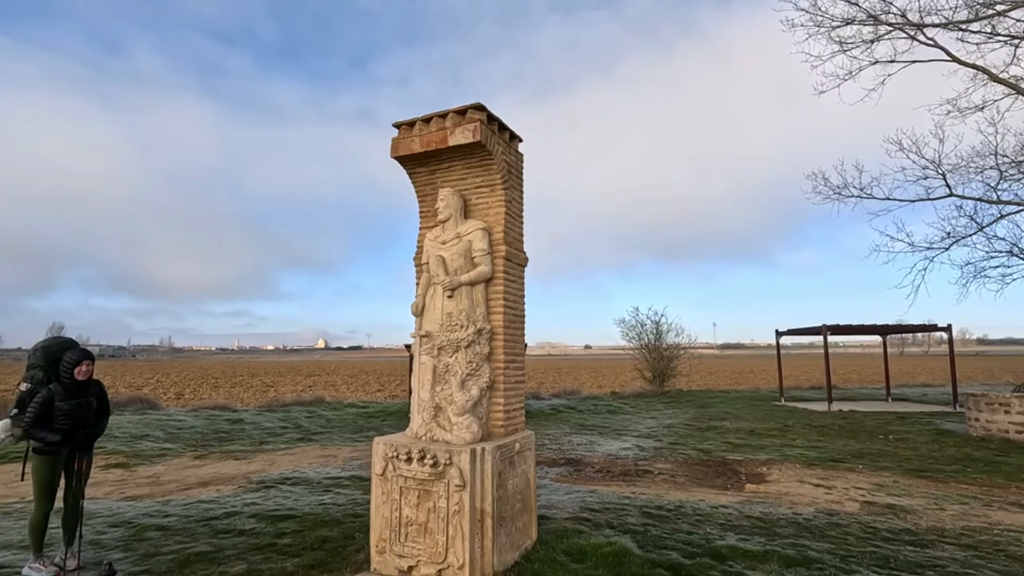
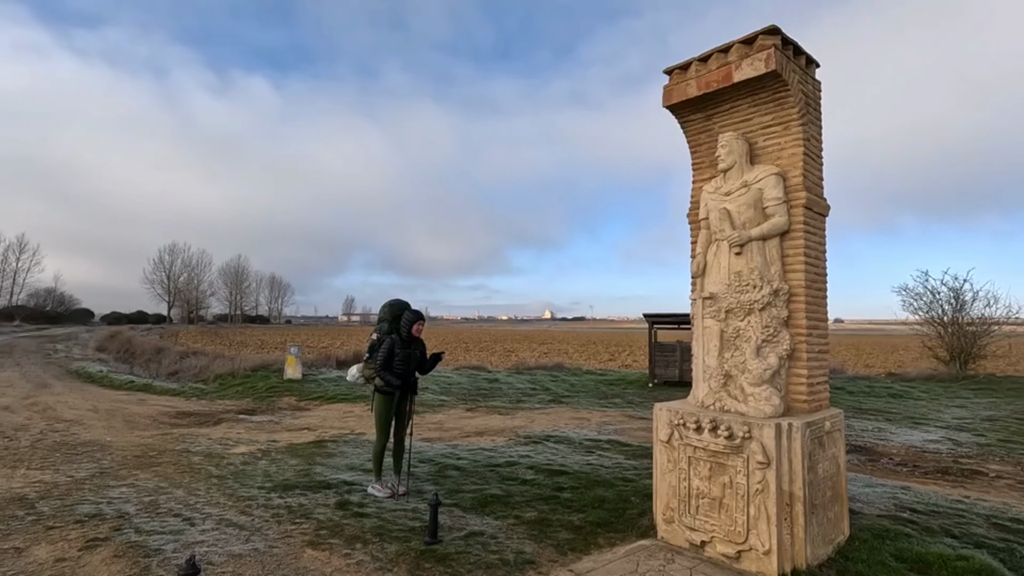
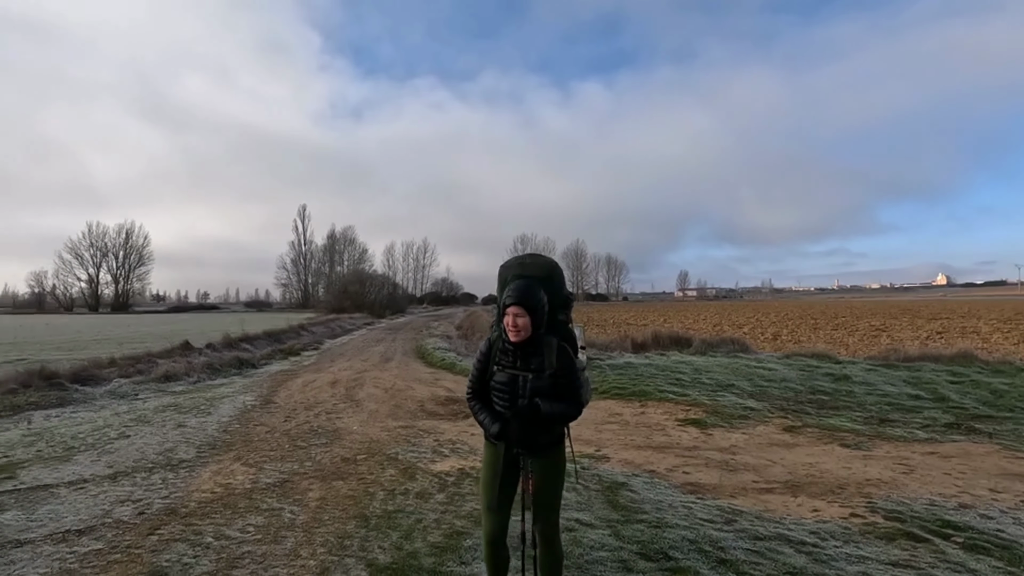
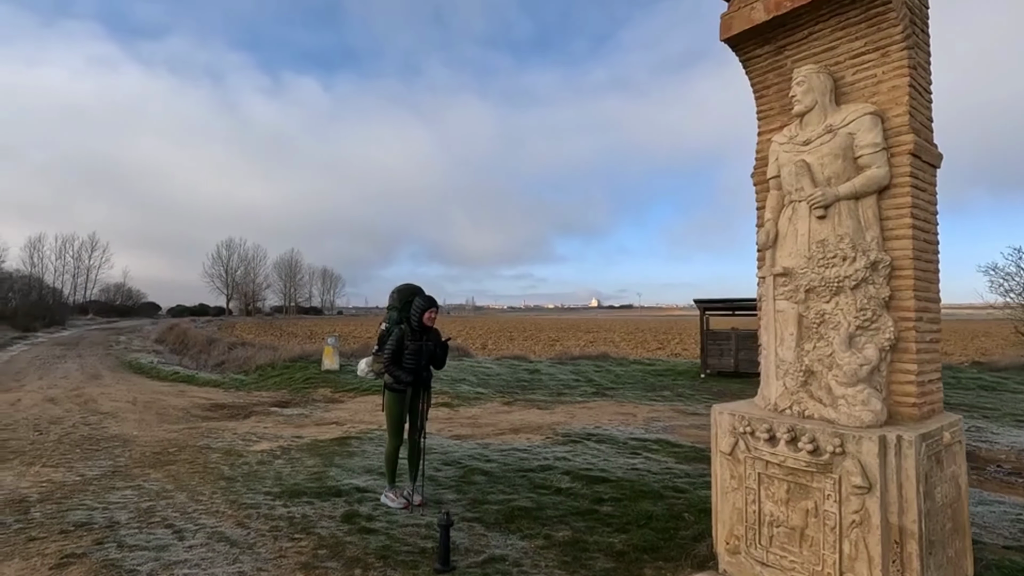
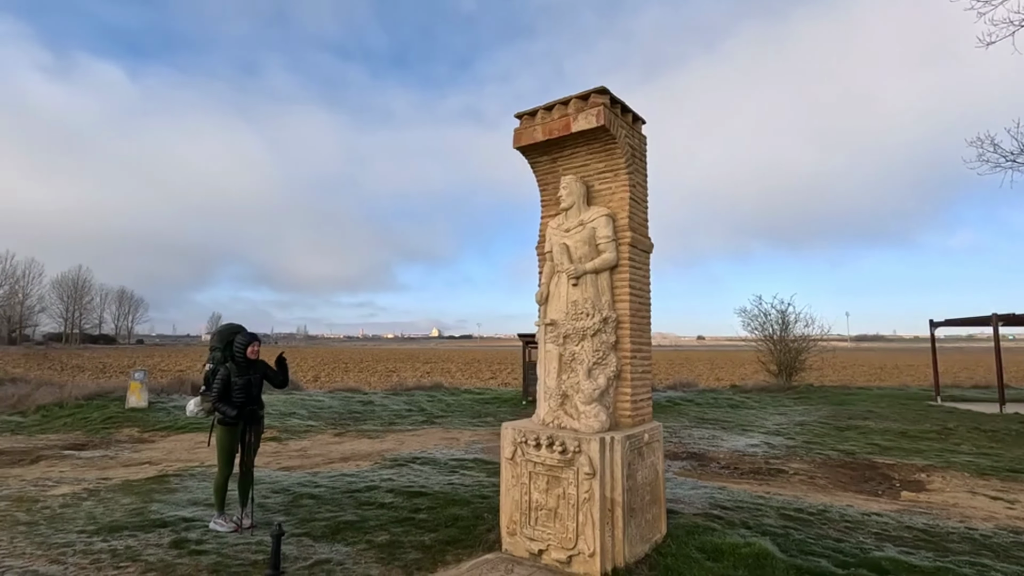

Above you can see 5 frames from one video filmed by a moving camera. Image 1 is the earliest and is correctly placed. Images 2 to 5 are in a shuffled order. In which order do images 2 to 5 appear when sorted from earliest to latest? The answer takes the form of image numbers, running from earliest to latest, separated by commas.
5, 2, 4, 3
